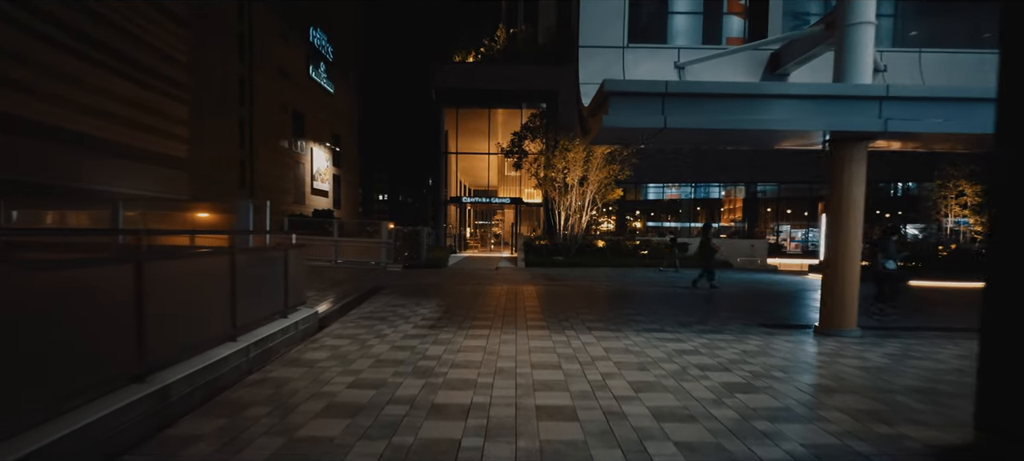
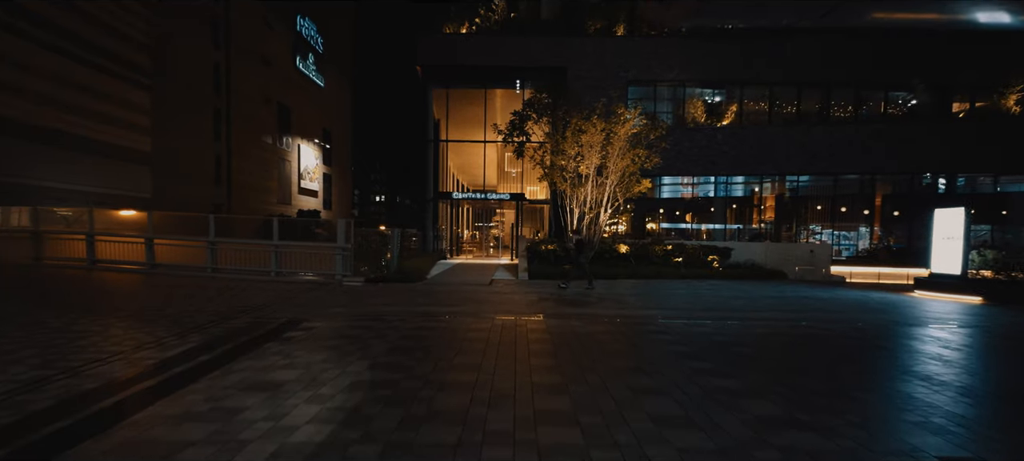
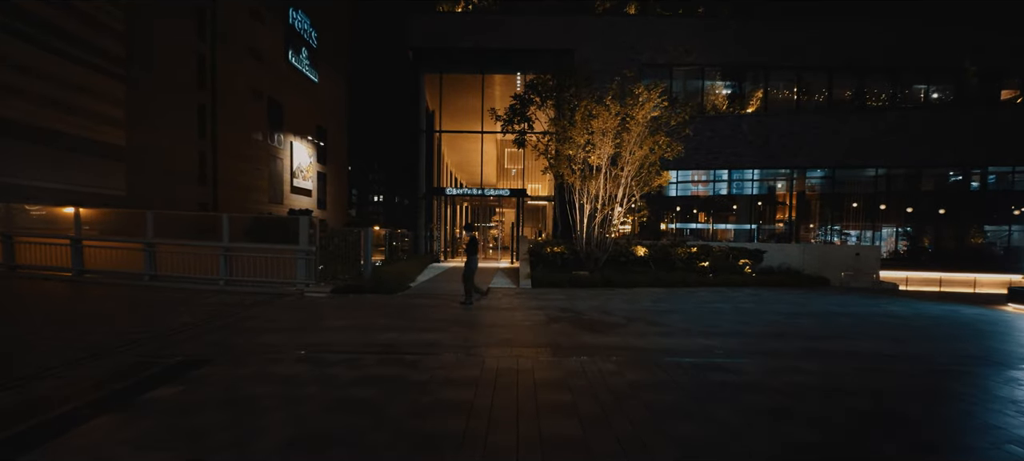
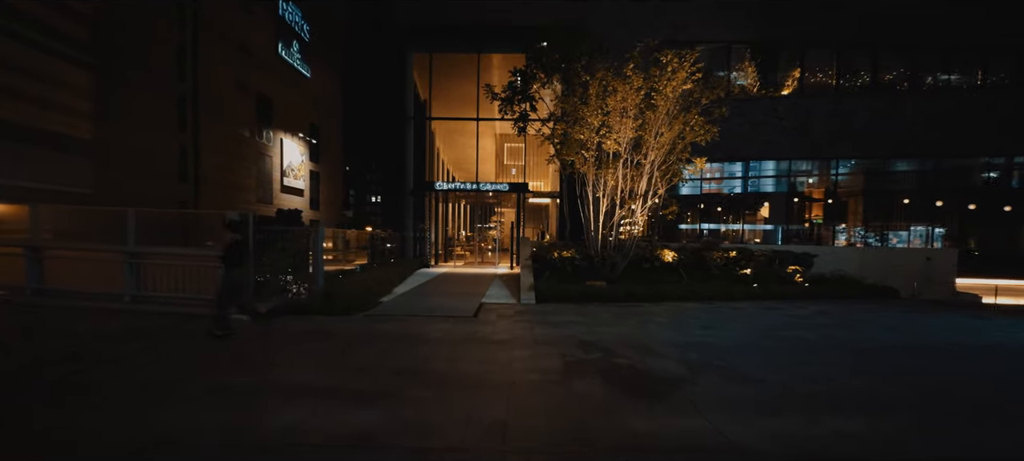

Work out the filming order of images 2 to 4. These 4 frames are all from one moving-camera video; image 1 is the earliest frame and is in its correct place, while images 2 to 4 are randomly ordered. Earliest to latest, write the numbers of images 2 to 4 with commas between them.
2, 3, 4
